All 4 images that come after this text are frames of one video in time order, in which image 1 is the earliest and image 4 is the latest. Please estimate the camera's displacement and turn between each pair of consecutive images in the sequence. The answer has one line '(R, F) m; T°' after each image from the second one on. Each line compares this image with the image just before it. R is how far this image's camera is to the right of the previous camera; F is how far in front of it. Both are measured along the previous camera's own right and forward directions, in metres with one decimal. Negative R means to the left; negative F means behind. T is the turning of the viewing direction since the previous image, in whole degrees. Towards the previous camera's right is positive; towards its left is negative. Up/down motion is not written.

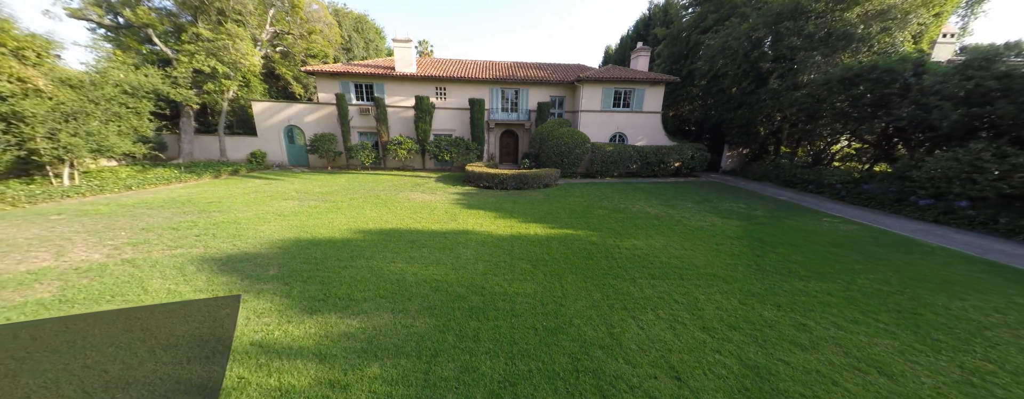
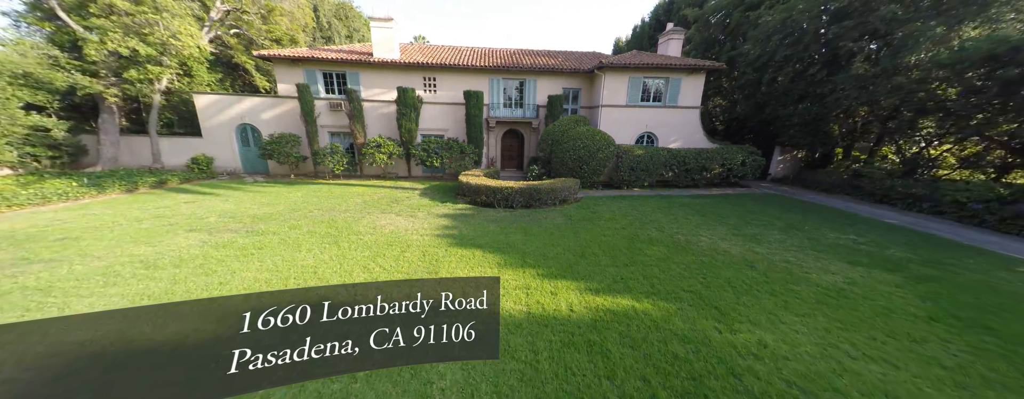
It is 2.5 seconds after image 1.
(-0.2, +2.8) m; 0°
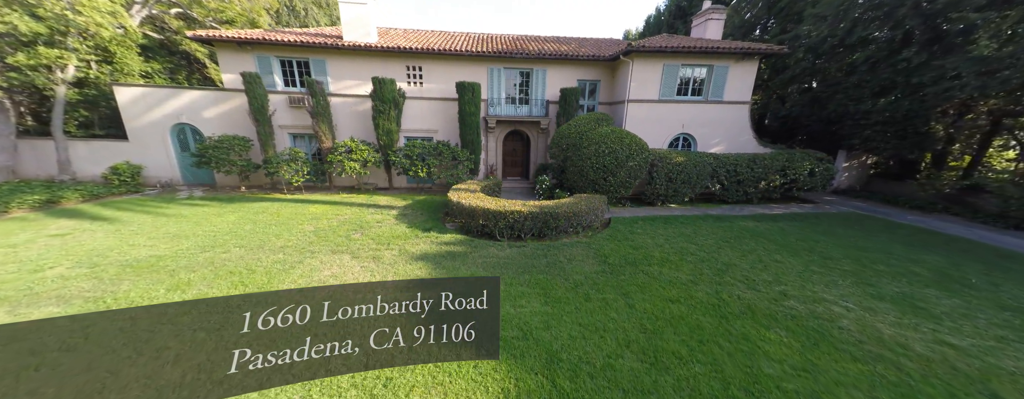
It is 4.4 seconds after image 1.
(-0.2, +2.4) m; 0°
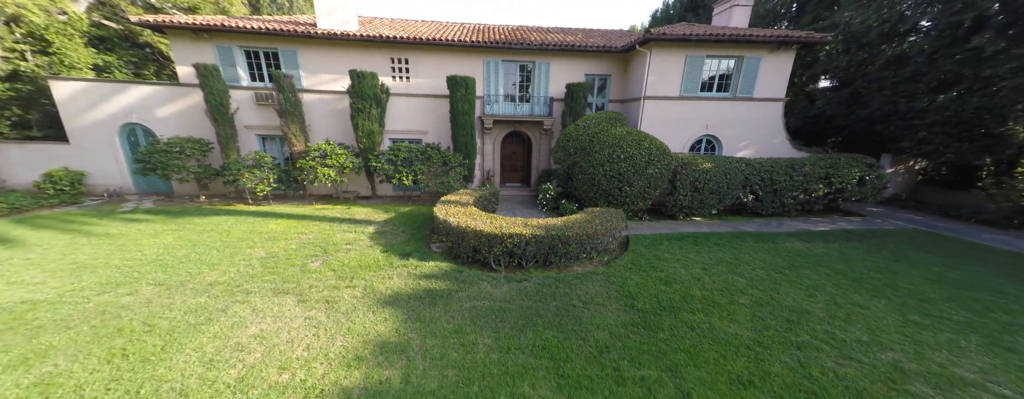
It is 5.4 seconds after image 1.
(0.0, +1.3) m; 0°
